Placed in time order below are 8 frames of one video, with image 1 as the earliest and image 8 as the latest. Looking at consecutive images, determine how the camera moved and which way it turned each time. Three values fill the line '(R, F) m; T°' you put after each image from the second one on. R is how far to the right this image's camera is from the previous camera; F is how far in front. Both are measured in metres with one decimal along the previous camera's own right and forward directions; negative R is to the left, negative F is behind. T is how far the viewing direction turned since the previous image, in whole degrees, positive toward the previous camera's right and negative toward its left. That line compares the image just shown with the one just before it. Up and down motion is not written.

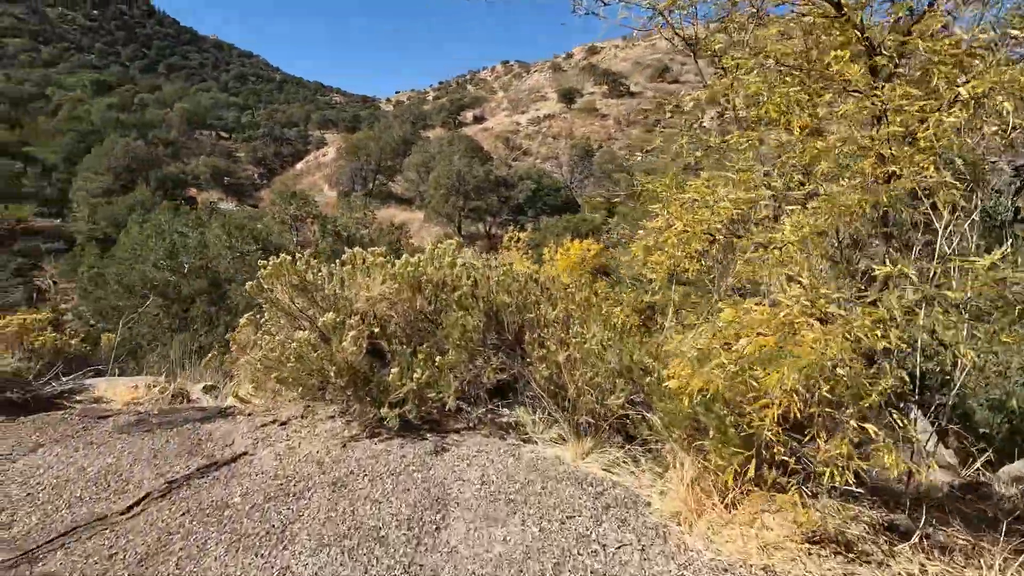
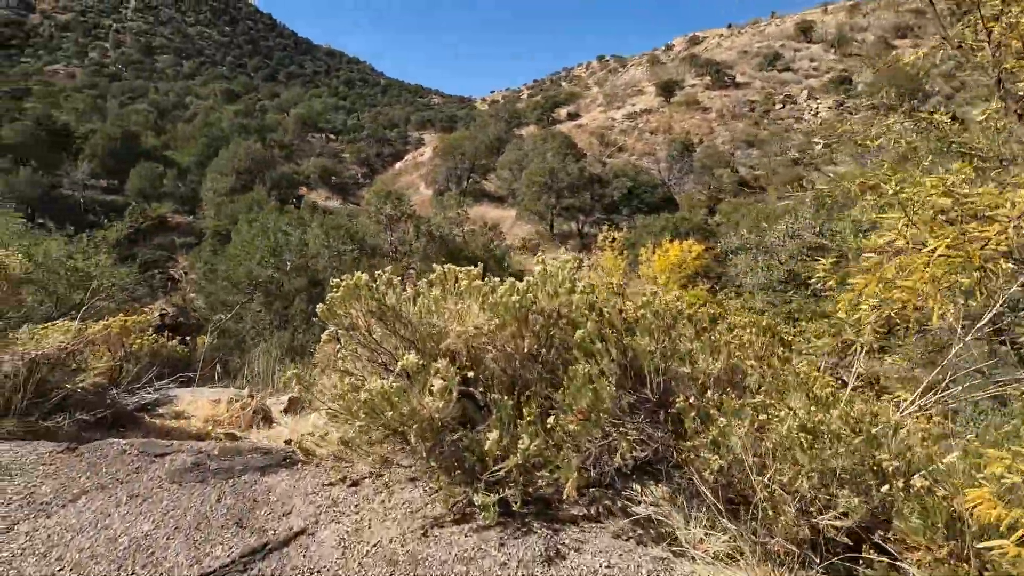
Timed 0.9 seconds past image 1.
(-0.2, +0.7) m; -9°
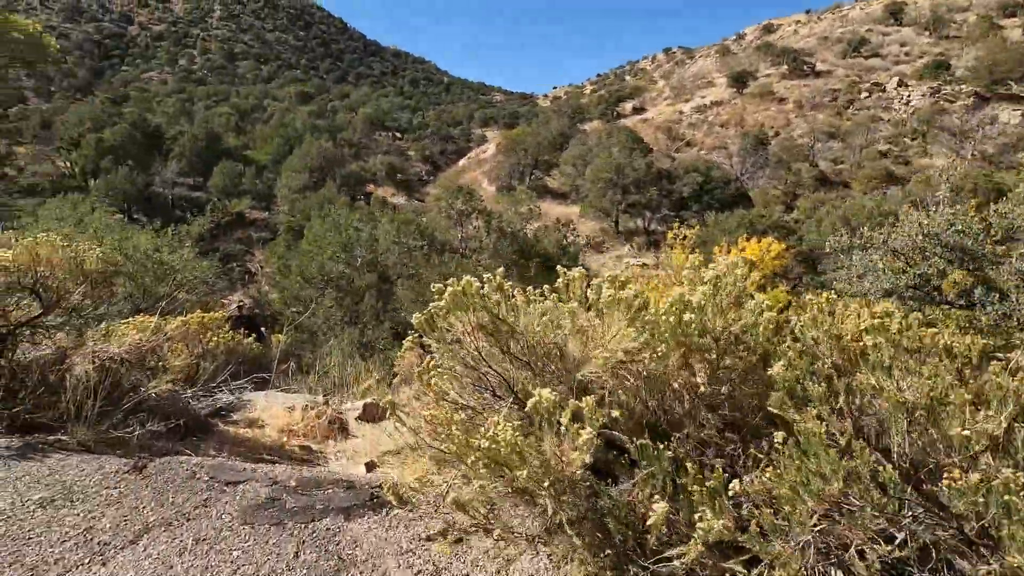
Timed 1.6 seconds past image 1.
(-0.3, +0.5) m; -6°
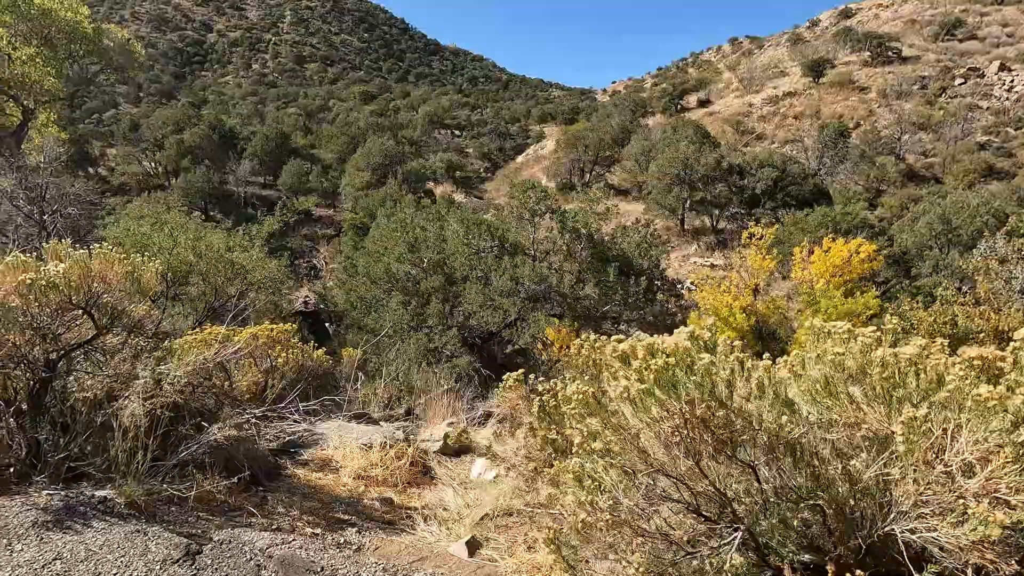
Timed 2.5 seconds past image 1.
(-0.4, +0.7) m; -6°
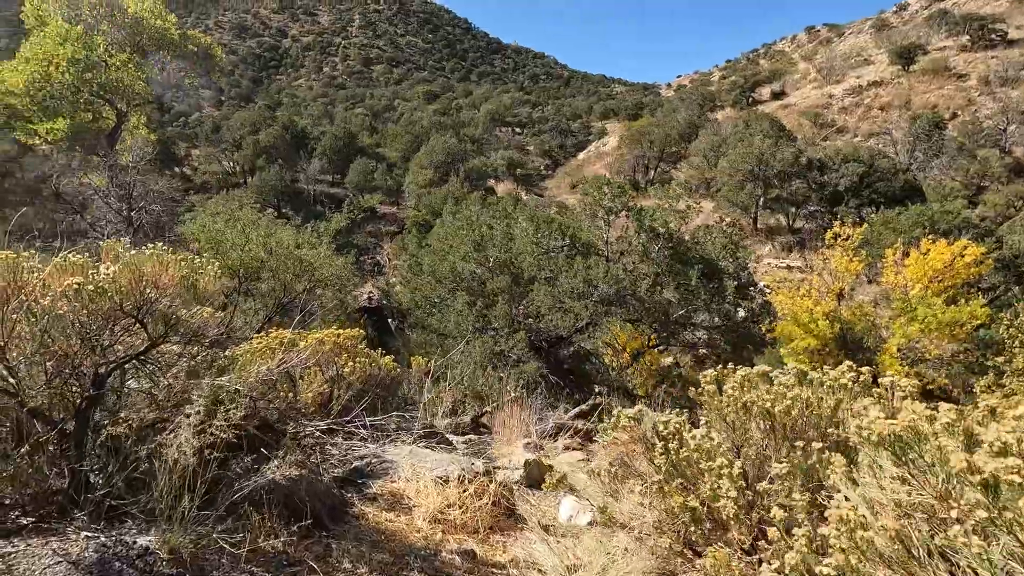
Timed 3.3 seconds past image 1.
(-0.3, +0.5) m; -6°
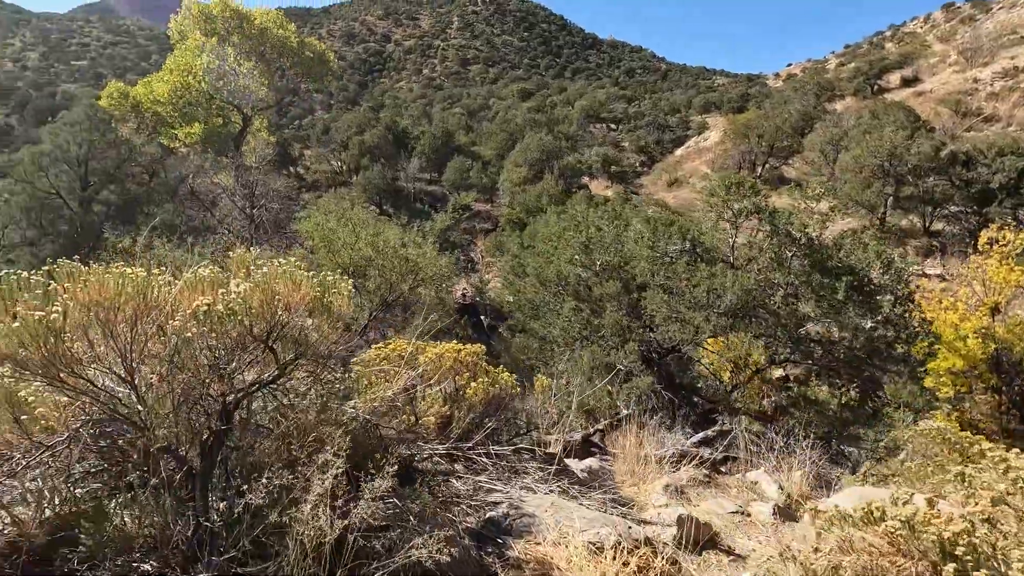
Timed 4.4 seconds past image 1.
(-0.4, +0.5) m; -9°
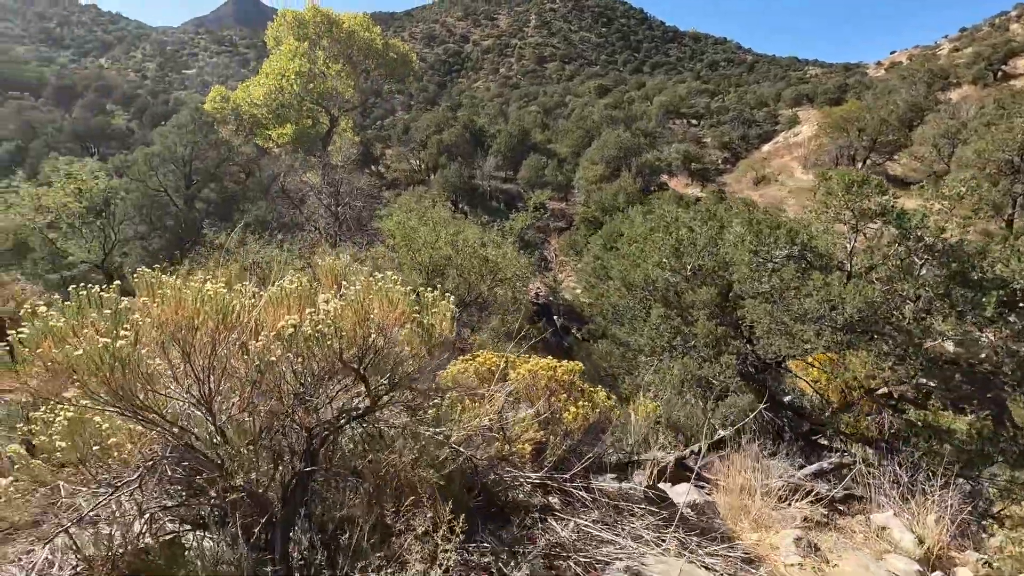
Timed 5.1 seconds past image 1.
(-0.2, +0.4) m; -8°
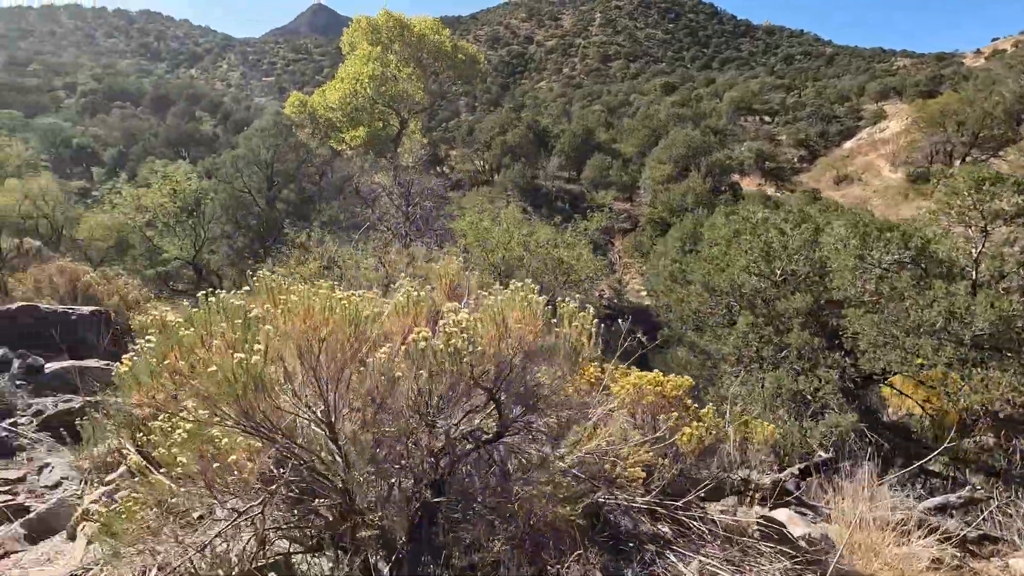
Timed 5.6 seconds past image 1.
(-0.3, +0.2) m; -6°
